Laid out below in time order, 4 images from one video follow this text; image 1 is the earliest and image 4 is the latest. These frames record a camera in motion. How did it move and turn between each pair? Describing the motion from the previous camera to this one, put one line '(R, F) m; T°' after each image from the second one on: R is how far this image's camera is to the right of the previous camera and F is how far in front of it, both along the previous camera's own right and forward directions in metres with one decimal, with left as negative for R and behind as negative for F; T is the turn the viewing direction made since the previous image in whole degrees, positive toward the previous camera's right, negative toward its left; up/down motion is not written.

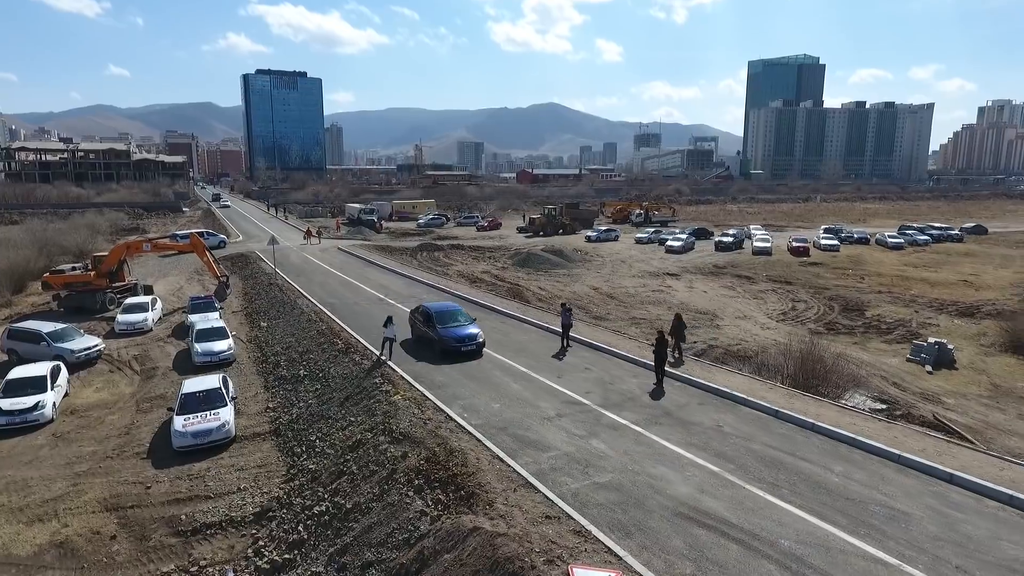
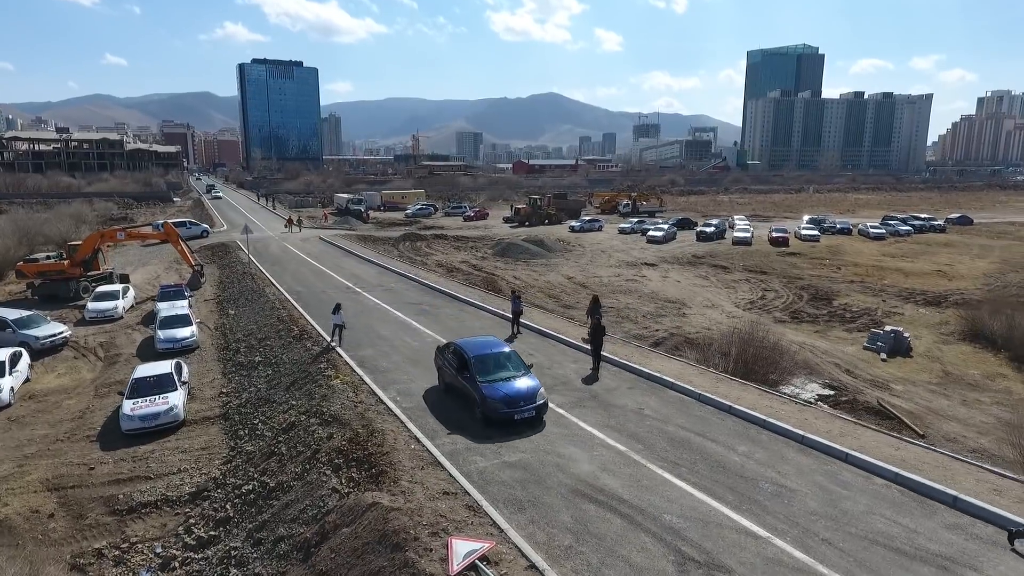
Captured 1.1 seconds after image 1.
(+1.5, -0.3) m; 0°
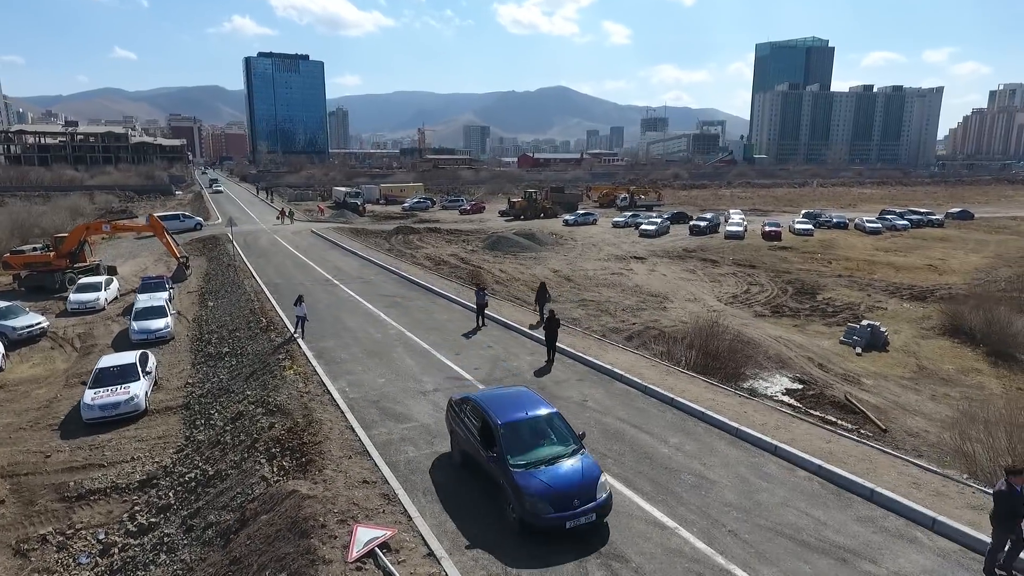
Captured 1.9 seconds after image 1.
(+1.3, 0.0) m; -1°
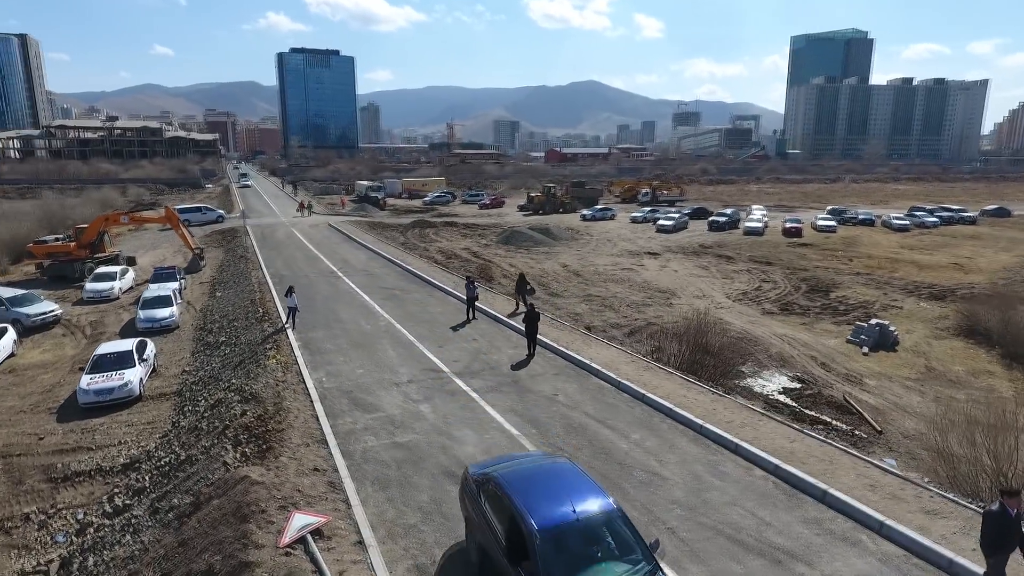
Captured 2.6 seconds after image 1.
(+1.2, +0.1) m; -3°
